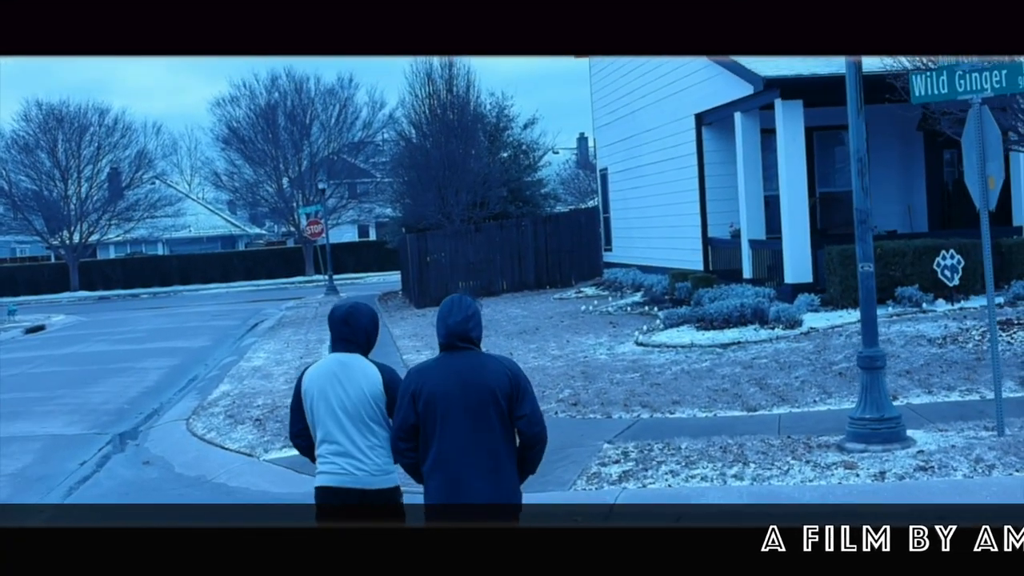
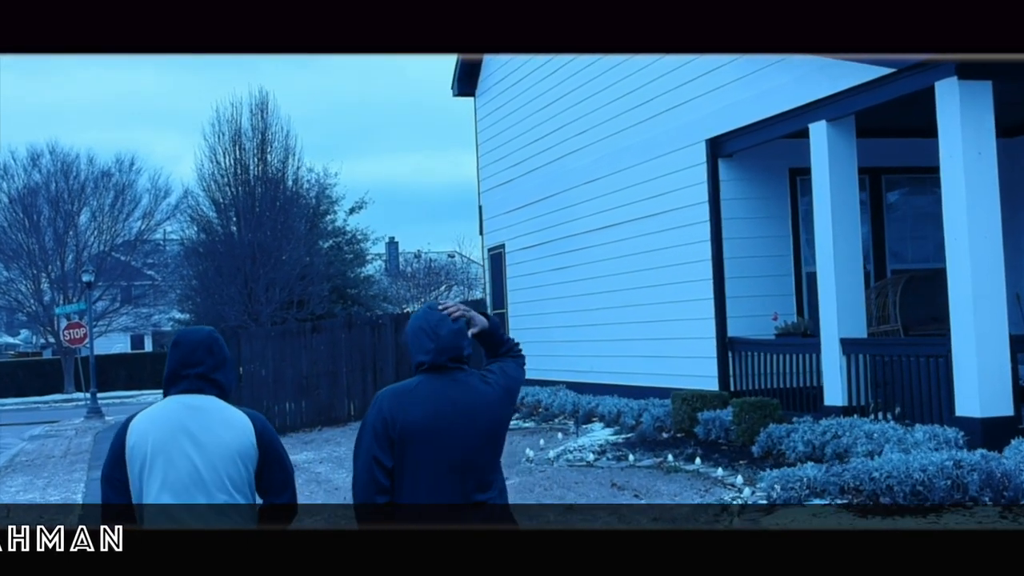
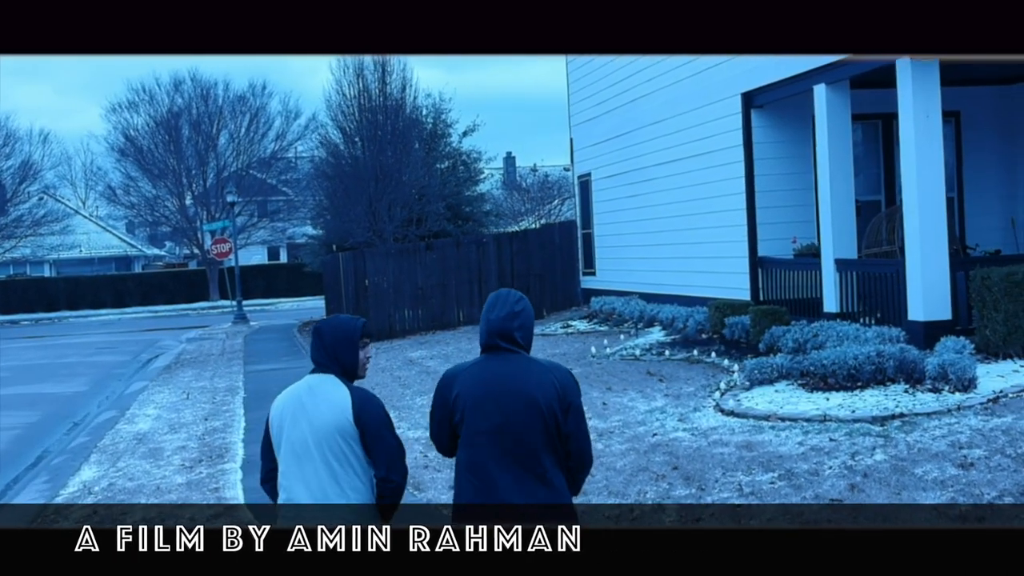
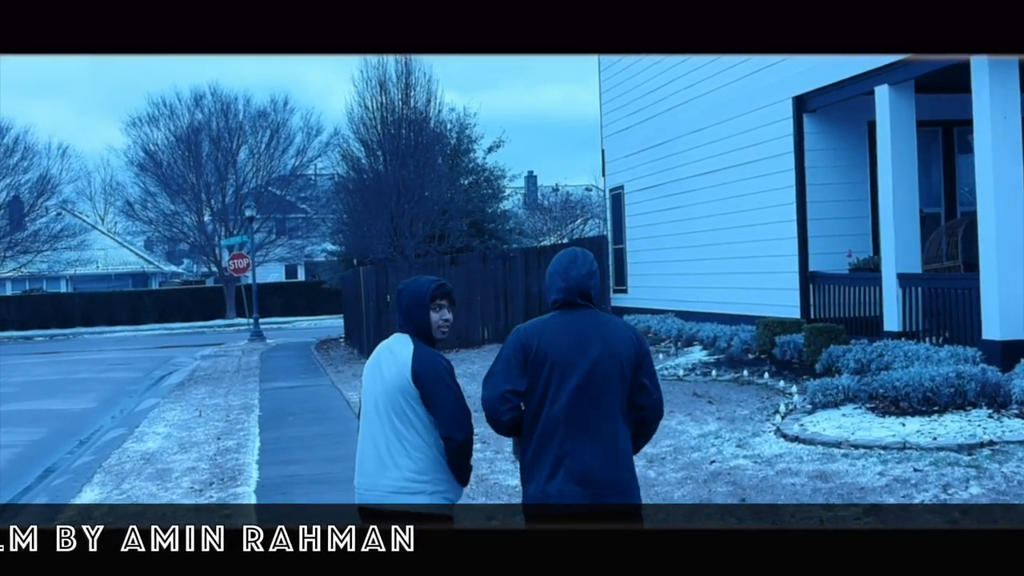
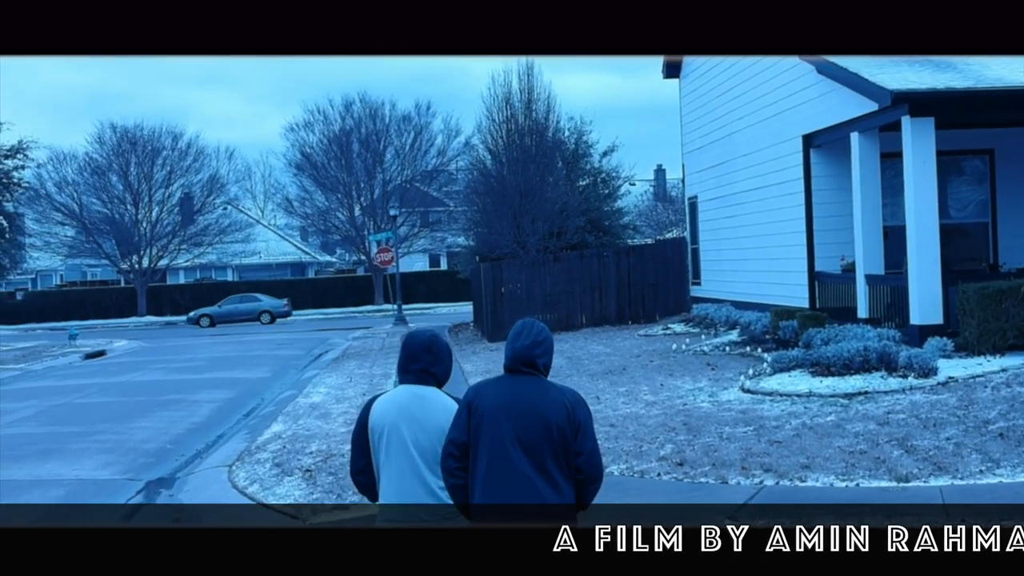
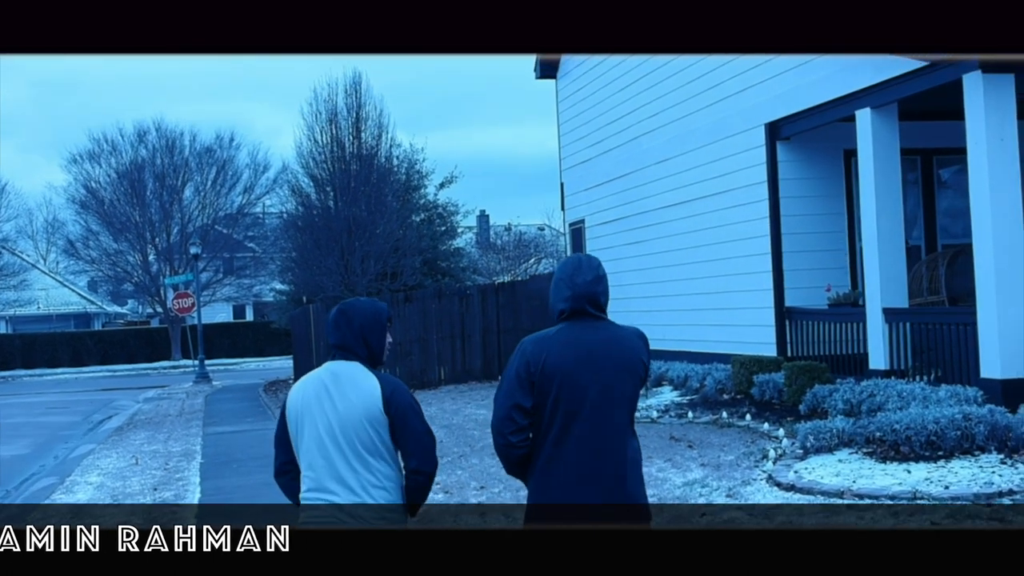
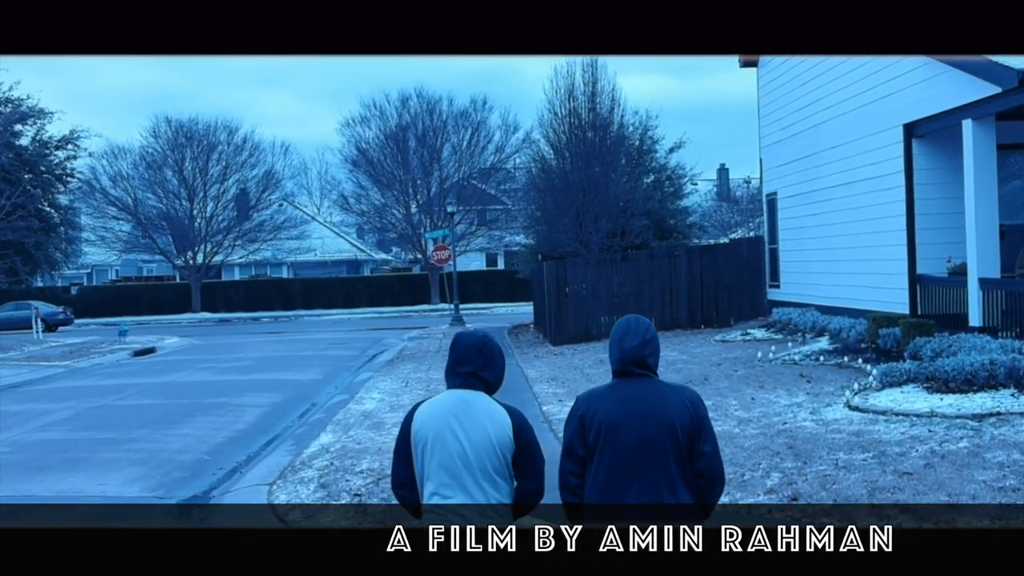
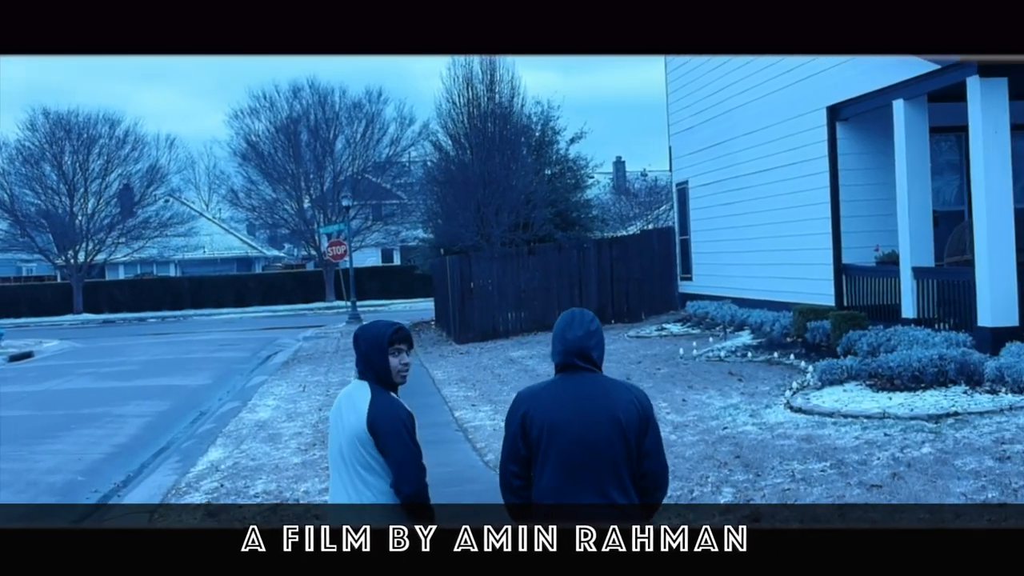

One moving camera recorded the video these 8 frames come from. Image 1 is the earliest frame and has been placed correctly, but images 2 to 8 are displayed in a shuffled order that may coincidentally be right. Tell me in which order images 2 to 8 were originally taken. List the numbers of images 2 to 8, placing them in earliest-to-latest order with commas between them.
5, 7, 8, 3, 4, 6, 2
